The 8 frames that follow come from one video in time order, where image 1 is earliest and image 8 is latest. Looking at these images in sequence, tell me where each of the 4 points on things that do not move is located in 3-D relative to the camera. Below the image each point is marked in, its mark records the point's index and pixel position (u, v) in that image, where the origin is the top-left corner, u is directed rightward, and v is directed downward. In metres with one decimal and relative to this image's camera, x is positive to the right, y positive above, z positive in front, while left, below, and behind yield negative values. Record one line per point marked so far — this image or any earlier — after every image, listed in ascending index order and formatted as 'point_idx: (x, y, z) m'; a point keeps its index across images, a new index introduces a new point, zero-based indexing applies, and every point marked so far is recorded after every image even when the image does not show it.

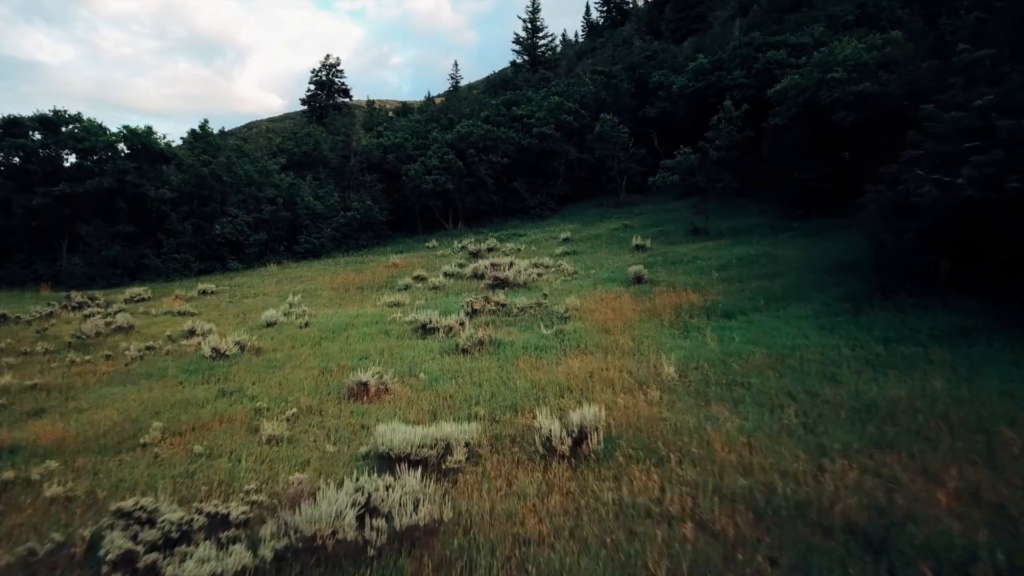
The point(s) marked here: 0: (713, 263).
0: (+4.3, +0.5, +16.6) m
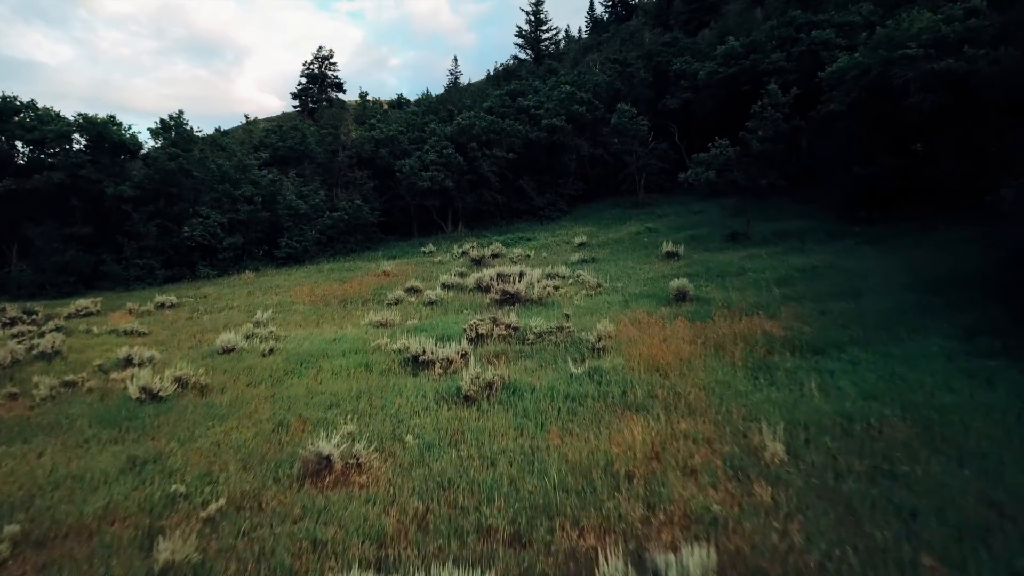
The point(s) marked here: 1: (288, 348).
0: (+4.5, +0.2, +13.7) m
1: (-3.5, -0.9, +12.3) m
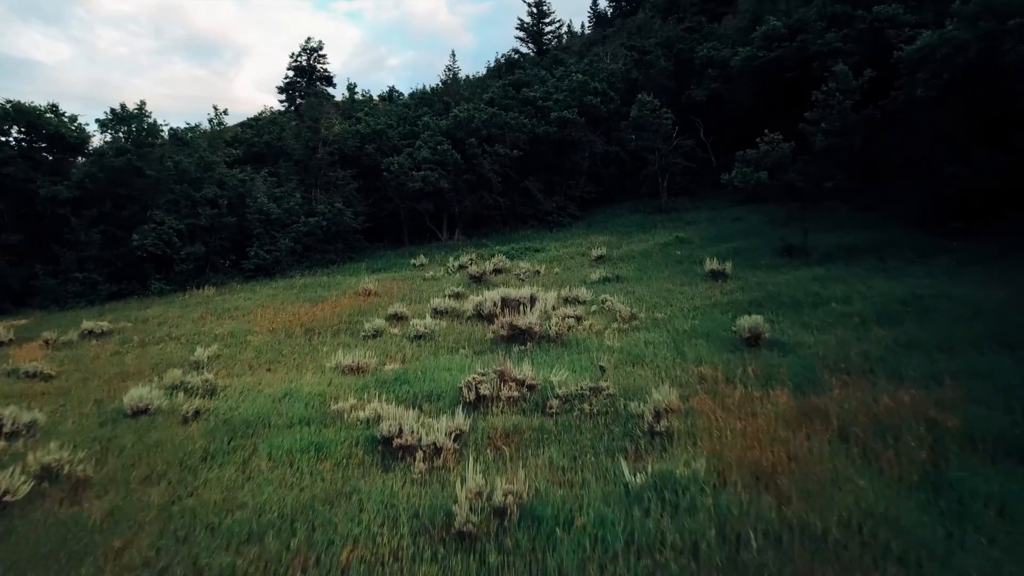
0: (+4.6, -0.3, +10.4) m
1: (-3.4, -1.4, +9.1) m
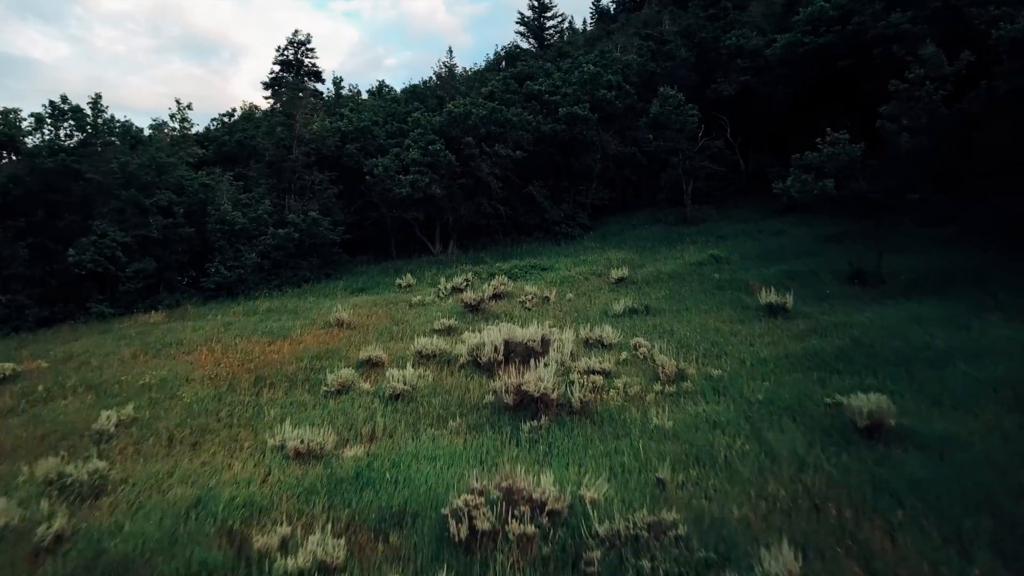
0: (+4.7, -0.8, +7.6) m
1: (-3.3, -1.9, +6.2) m
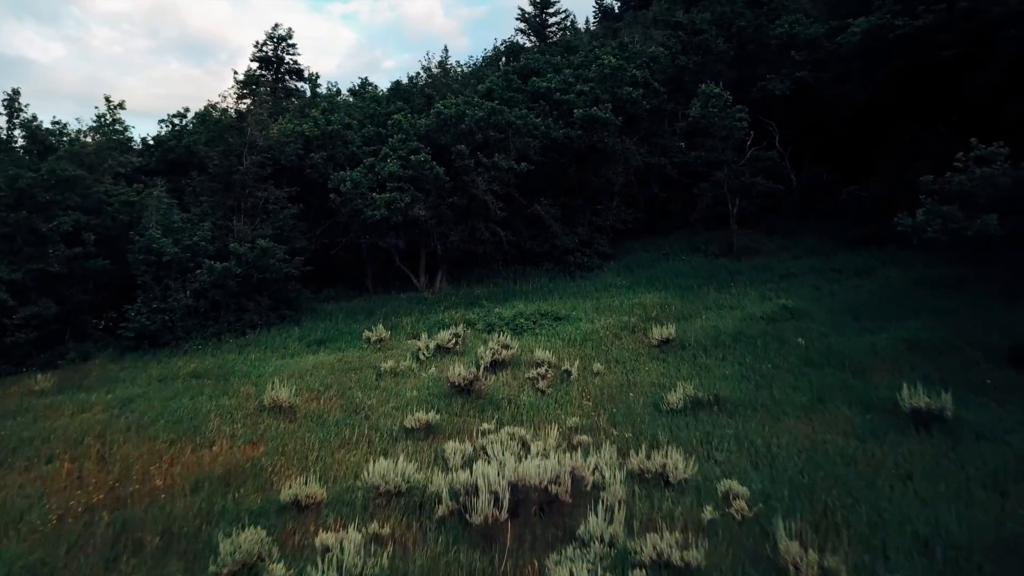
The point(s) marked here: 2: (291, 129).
0: (+4.8, -1.7, +3.7) m
1: (-3.2, -2.8, +2.2) m
2: (-4.9, +3.5, +17.2) m
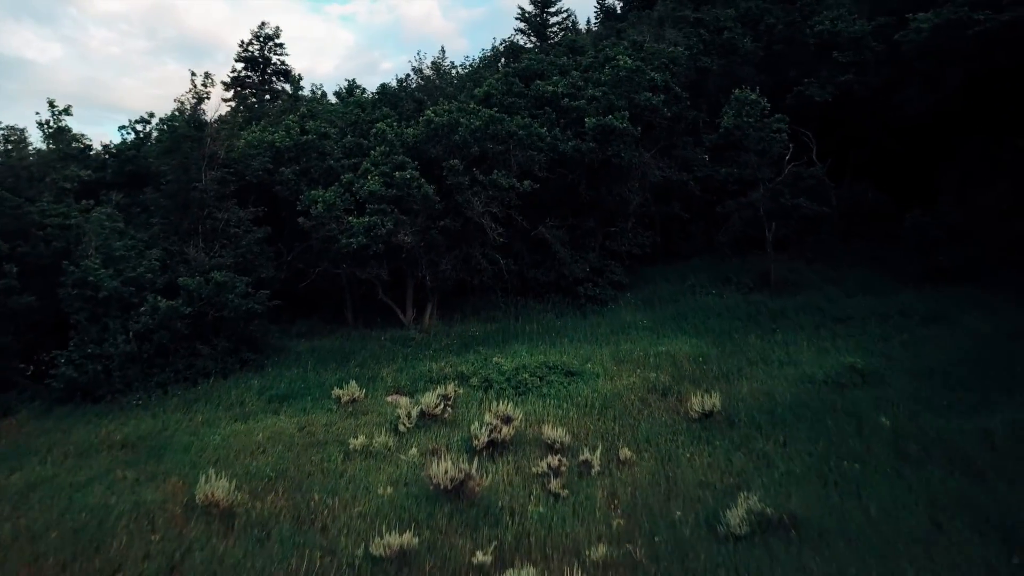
0: (+4.9, -2.3, +1.4) m
1: (-3.2, -3.4, 0.0) m
2: (-4.9, +2.9, +15.0) m
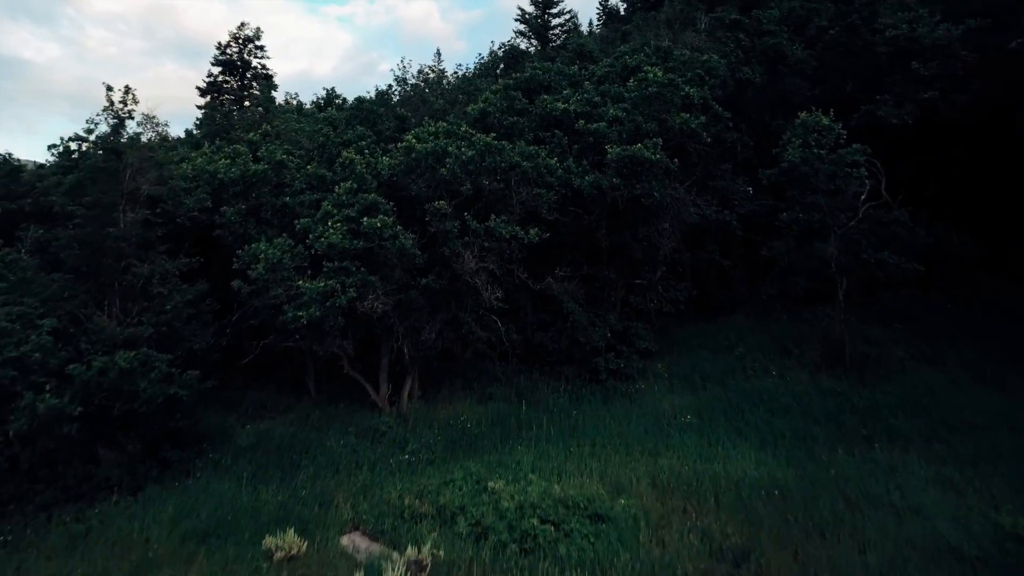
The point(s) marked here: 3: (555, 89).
0: (+4.9, -3.4, -1.5) m
1: (-3.1, -4.4, -3.0) m
2: (-4.8, +1.8, +12.0) m
3: (+0.8, +3.8, +15.2) m
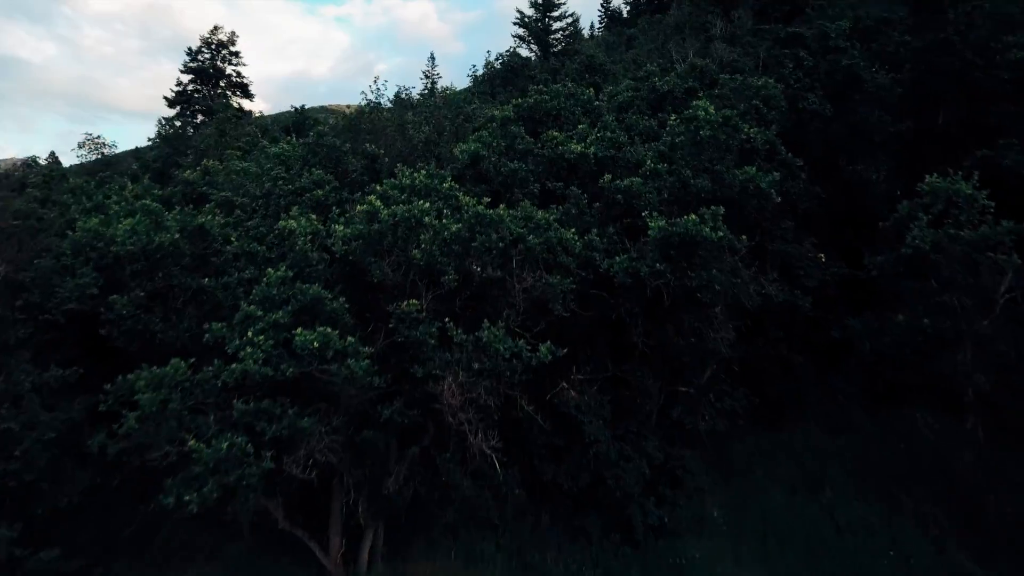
0: (+5.0, -4.7, -4.7) m
1: (-3.0, -5.7, -6.2) m
2: (-4.8, +0.5, +8.8) m
3: (+0.8, +2.6, +12.1) m
